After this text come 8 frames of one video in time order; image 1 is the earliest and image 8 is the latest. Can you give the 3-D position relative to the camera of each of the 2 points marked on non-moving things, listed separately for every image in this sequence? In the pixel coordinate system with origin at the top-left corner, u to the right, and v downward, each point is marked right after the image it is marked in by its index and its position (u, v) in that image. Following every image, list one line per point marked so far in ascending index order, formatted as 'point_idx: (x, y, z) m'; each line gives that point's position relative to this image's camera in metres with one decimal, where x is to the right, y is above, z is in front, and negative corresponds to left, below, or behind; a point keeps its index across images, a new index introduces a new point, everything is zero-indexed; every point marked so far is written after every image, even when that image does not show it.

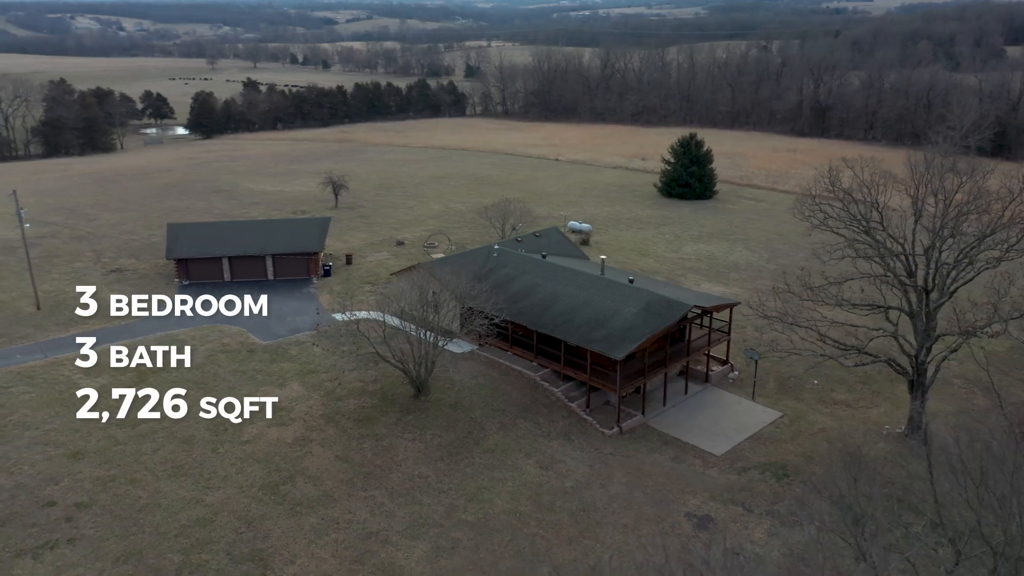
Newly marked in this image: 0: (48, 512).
0: (-10.5, -5.0, +18.2) m
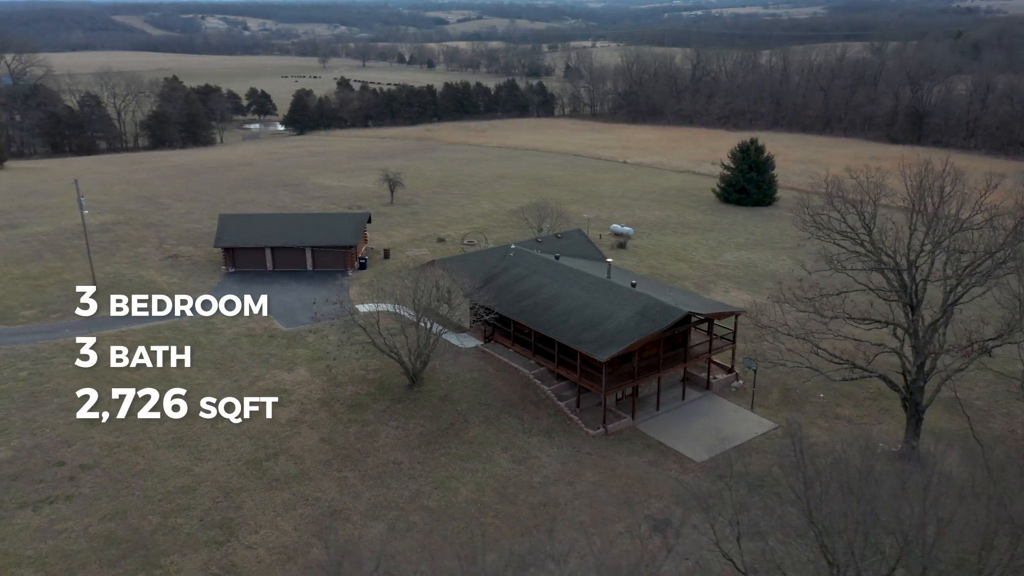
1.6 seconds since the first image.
0: (-11.4, -4.5, +20.2) m
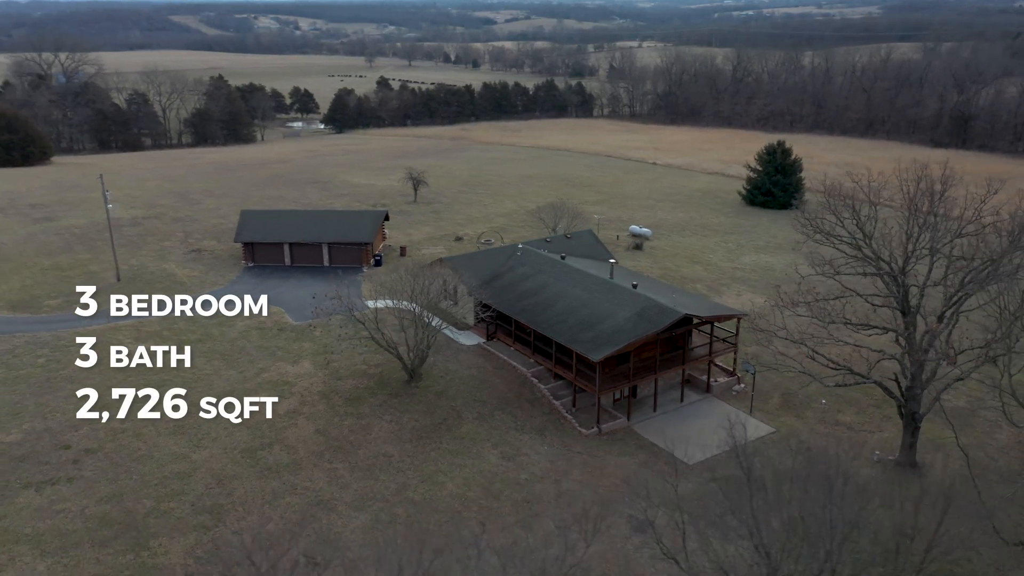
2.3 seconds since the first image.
0: (-11.8, -4.3, +21.0) m
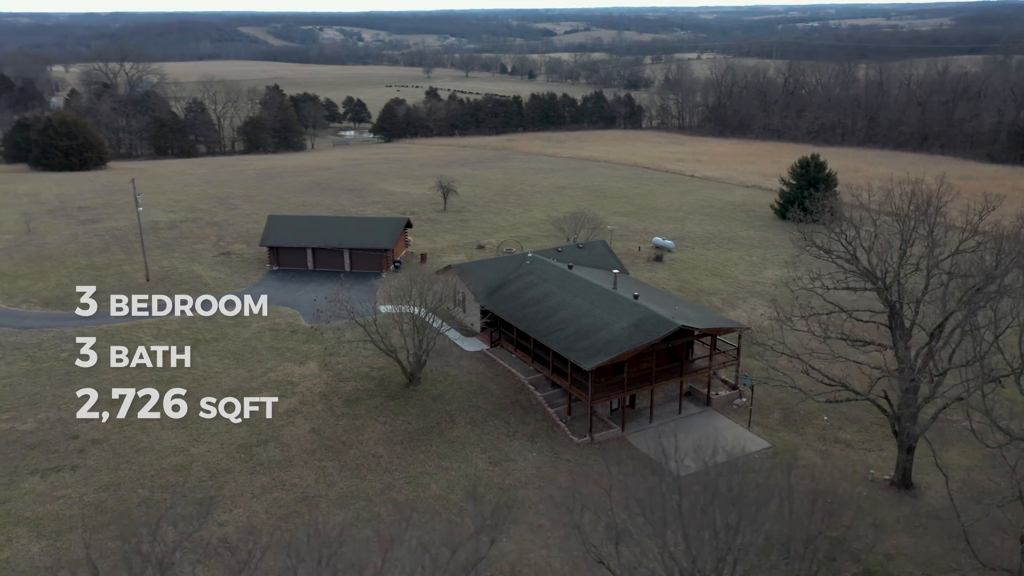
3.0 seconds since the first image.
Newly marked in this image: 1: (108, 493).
0: (-12.1, -4.2, +22.1) m
1: (-10.0, -5.1, +20.0) m
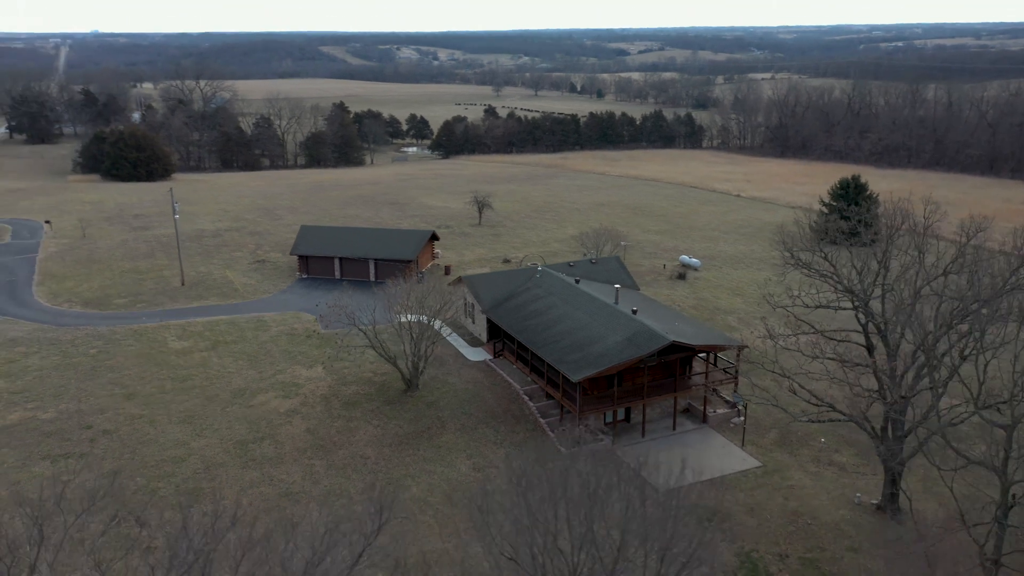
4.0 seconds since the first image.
0: (-12.5, -4.2, +23.5) m
1: (-10.6, -5.0, +21.2) m
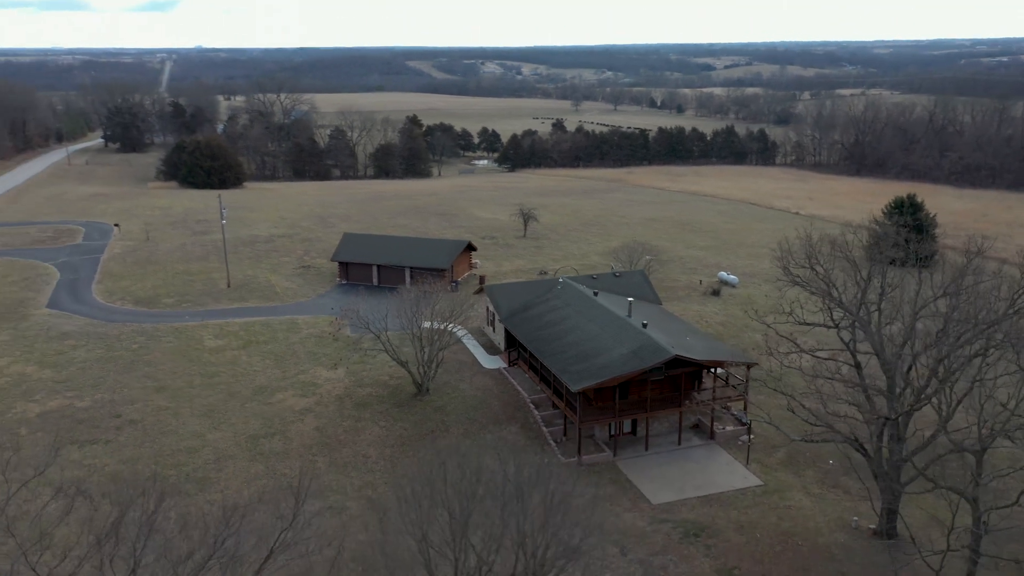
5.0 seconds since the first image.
0: (-12.5, -4.1, +25.1) m
1: (-10.8, -5.0, +22.6) m
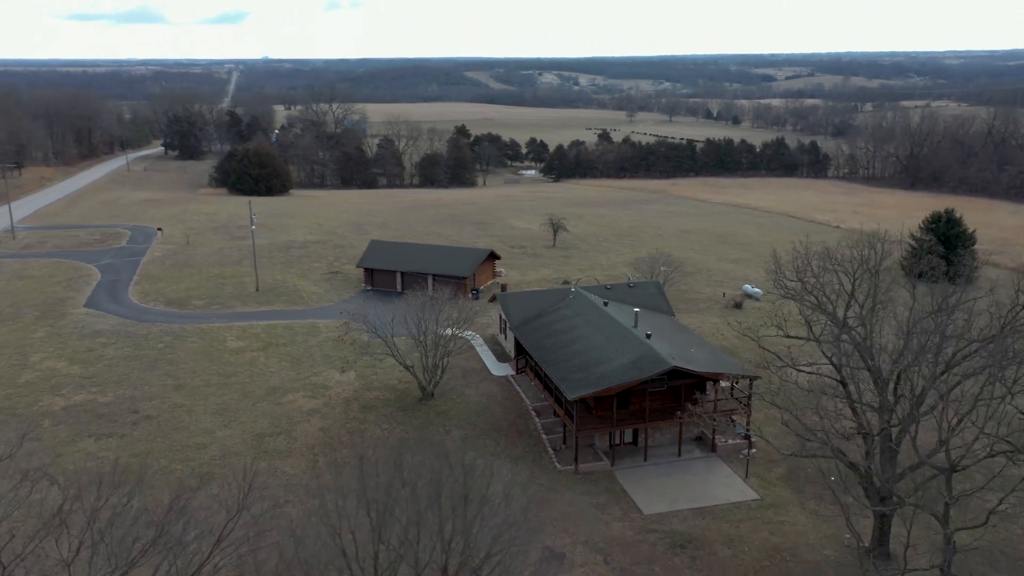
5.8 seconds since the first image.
0: (-12.4, -4.1, +26.2) m
1: (-11.0, -5.0, +23.6) m
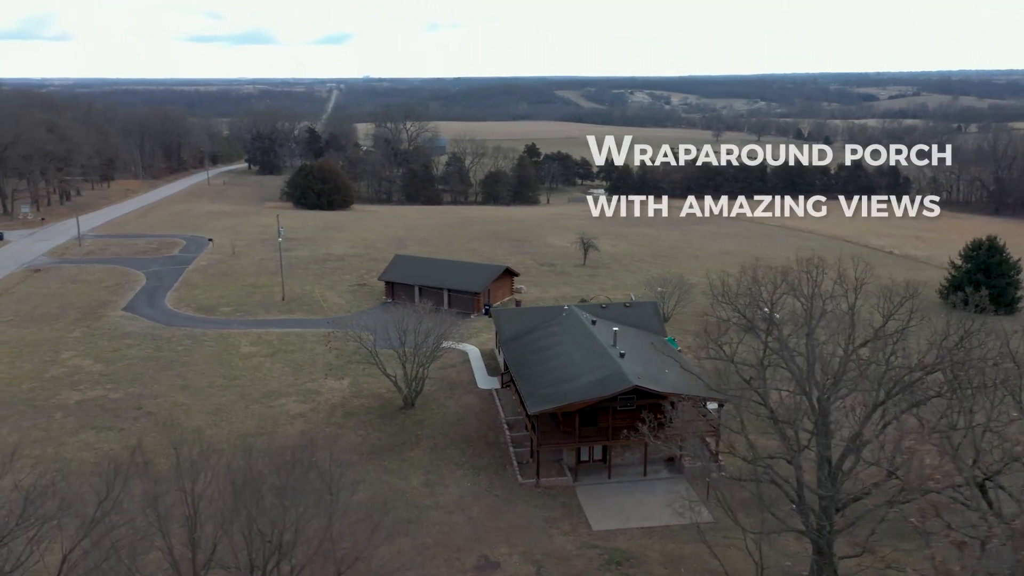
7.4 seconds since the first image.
0: (-13.2, -4.3, +28.2) m
1: (-12.1, -5.1, +25.4) m
